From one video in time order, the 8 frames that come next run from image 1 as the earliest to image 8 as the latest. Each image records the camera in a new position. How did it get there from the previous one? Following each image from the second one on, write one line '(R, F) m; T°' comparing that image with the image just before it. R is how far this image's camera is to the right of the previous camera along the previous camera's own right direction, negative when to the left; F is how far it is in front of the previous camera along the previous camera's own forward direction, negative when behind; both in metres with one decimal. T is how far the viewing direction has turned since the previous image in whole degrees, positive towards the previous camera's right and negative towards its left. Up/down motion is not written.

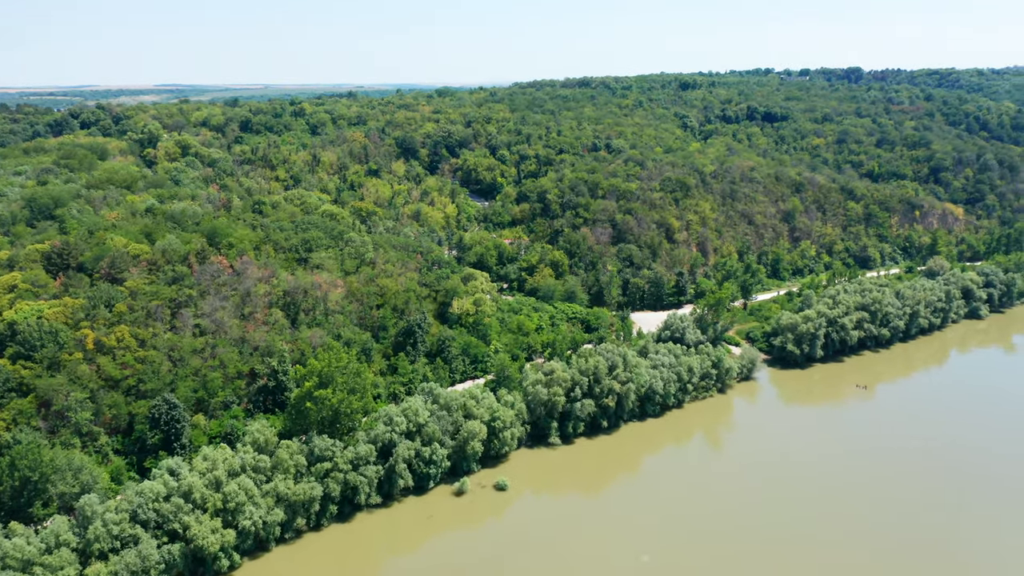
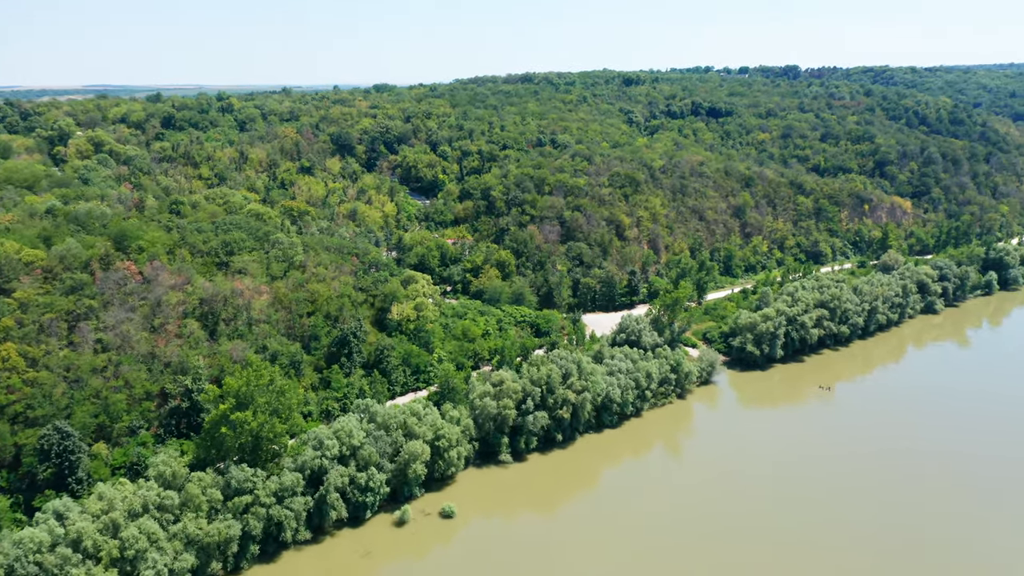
(+0.1, +3.7) m; +4°
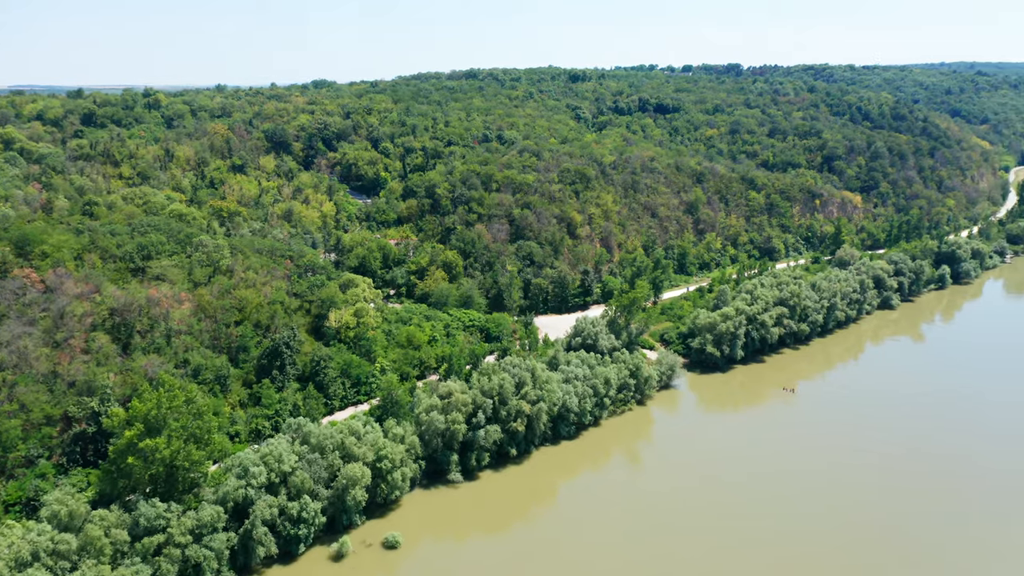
(0.0, +3.1) m; +4°
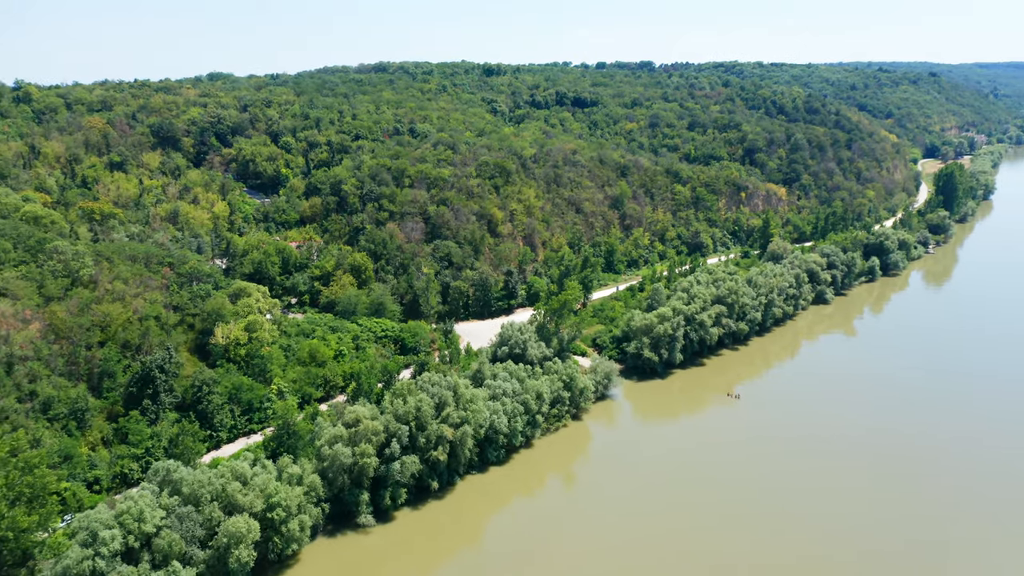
(+0.1, +4.9) m; +6°
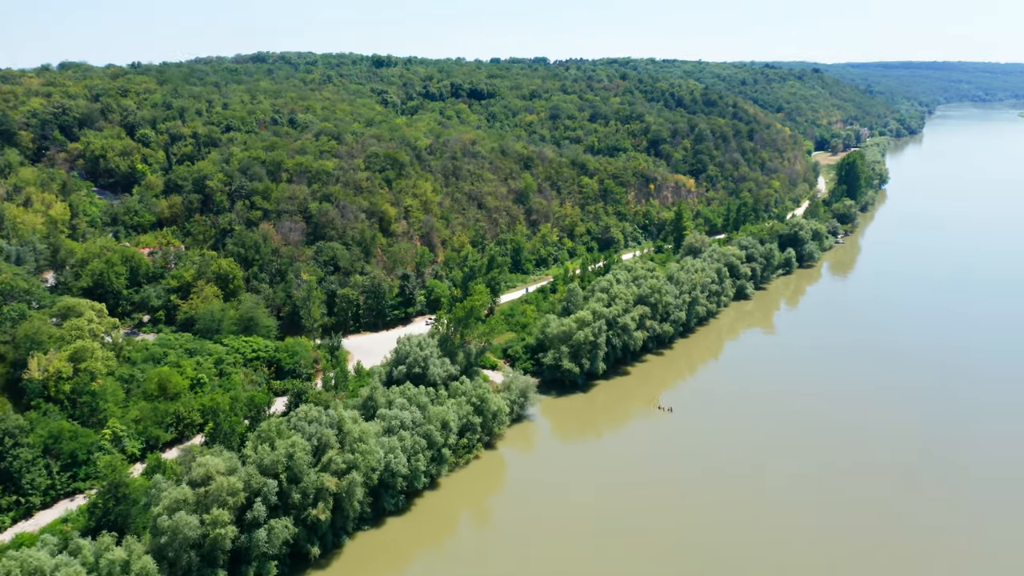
(+0.2, +6.0) m; +7°
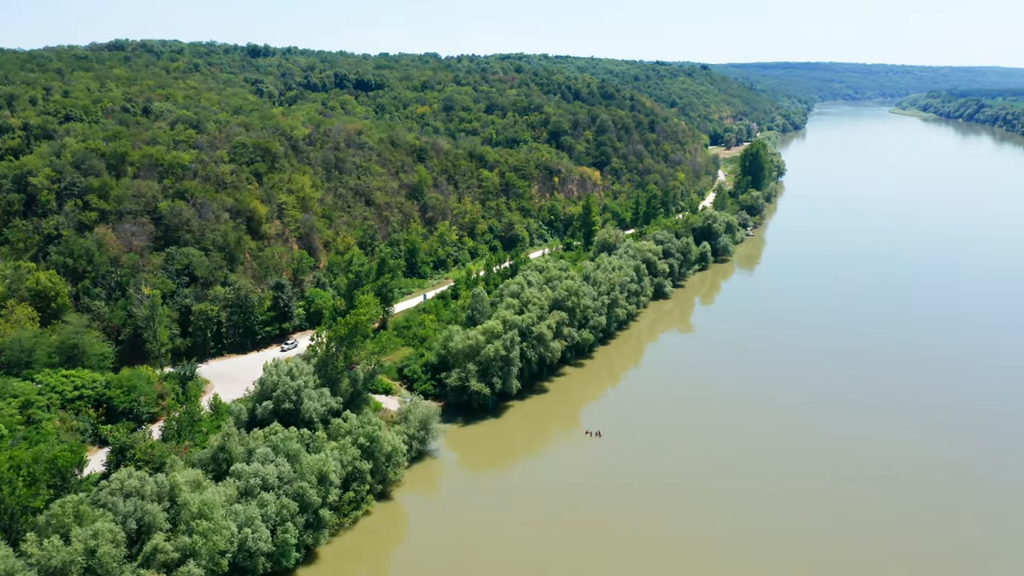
(+0.1, +6.1) m; +7°
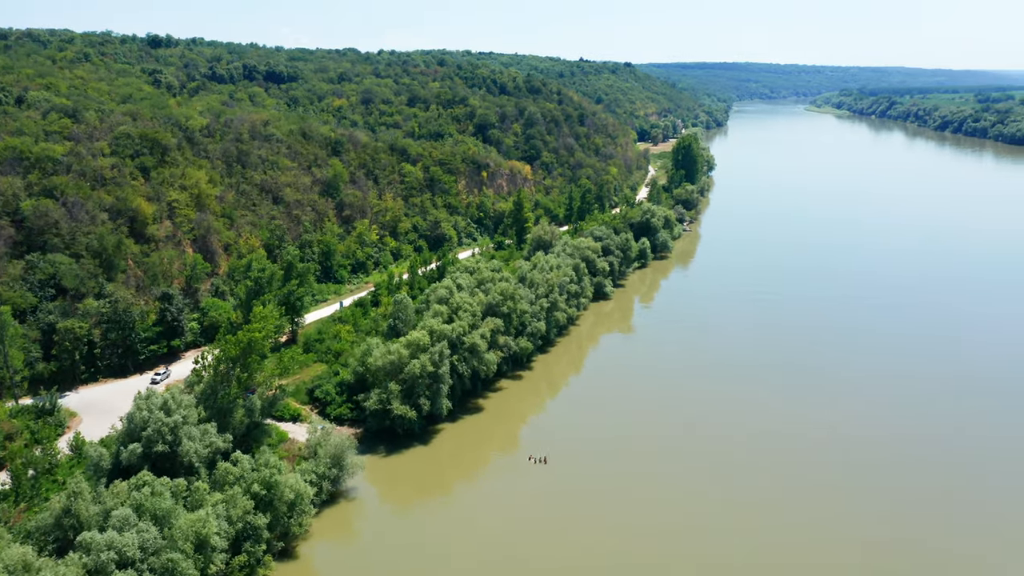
(0.0, +4.3) m; +5°
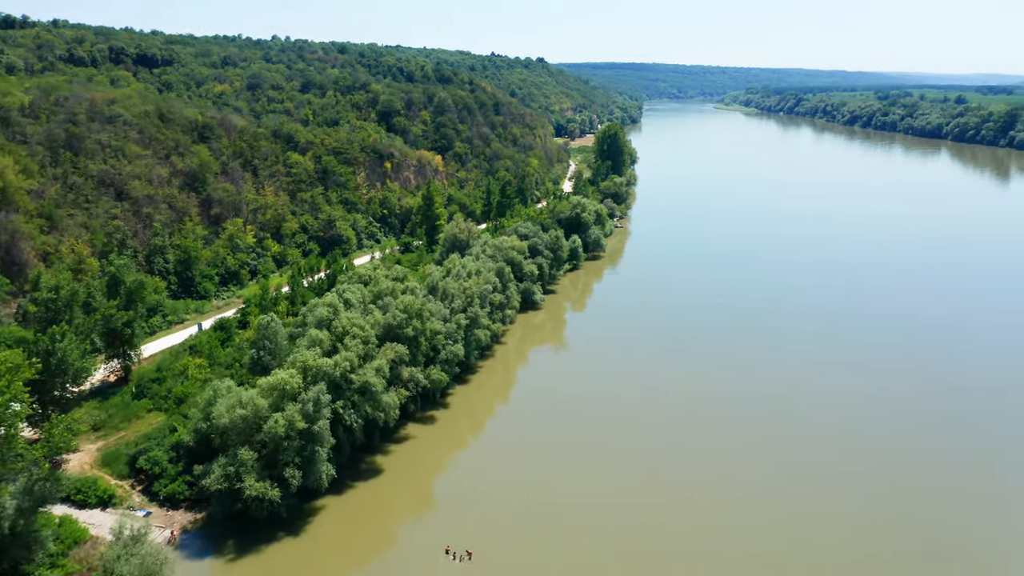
(+0.3, +7.8) m; +6°
